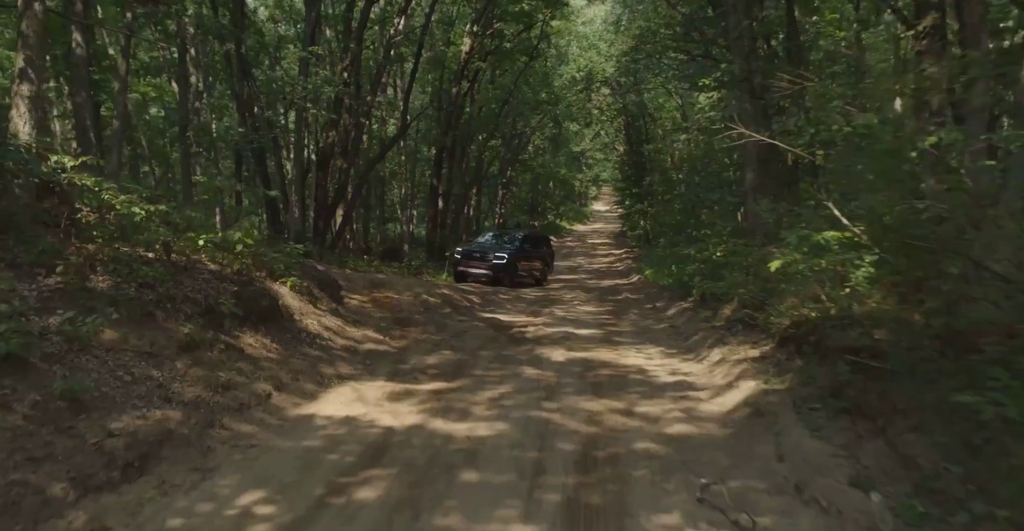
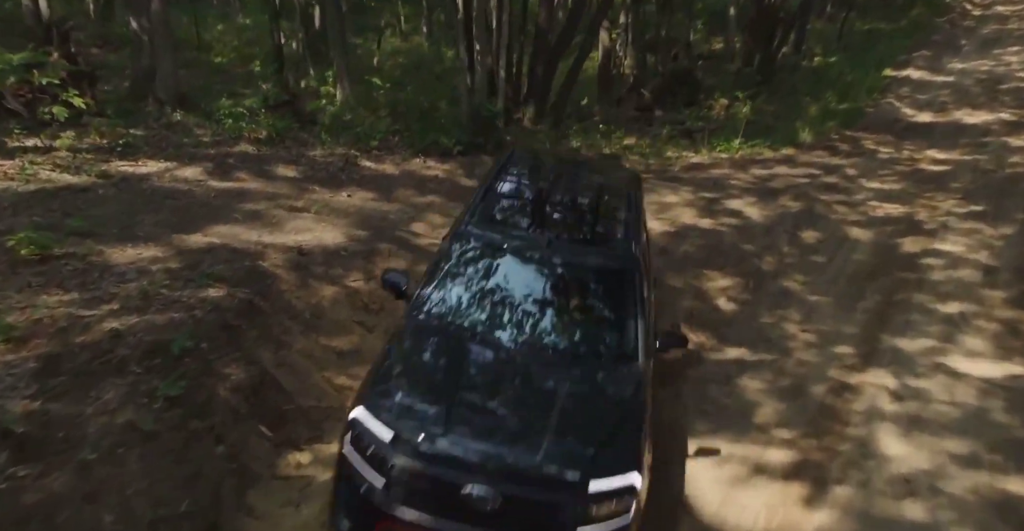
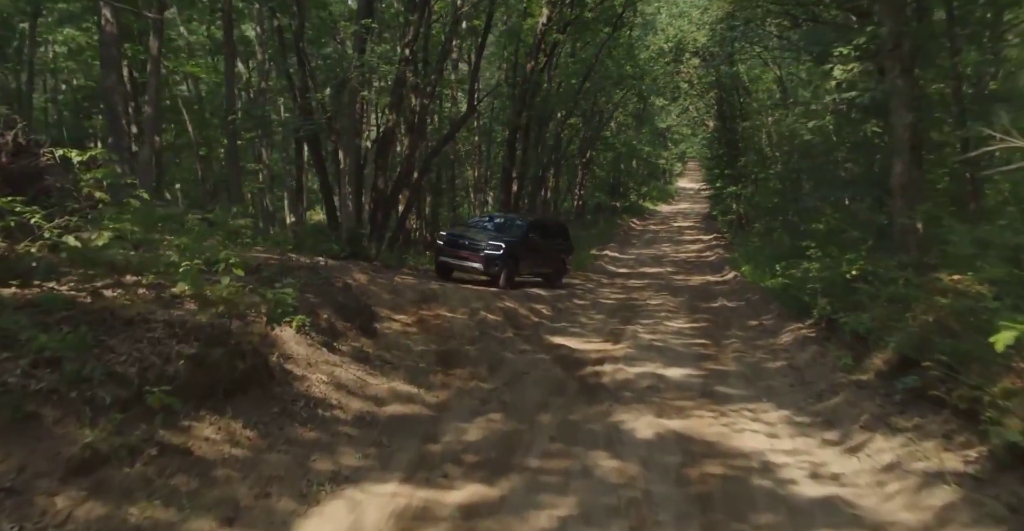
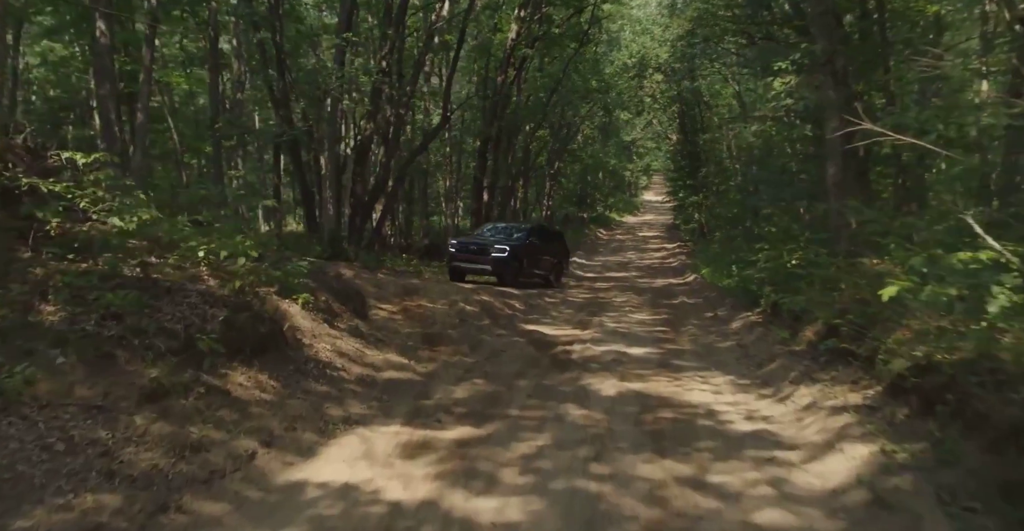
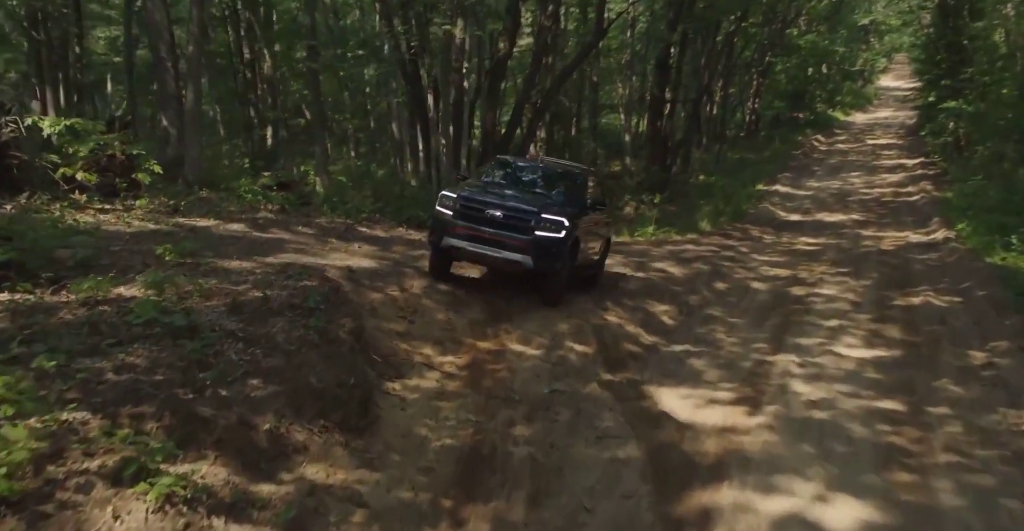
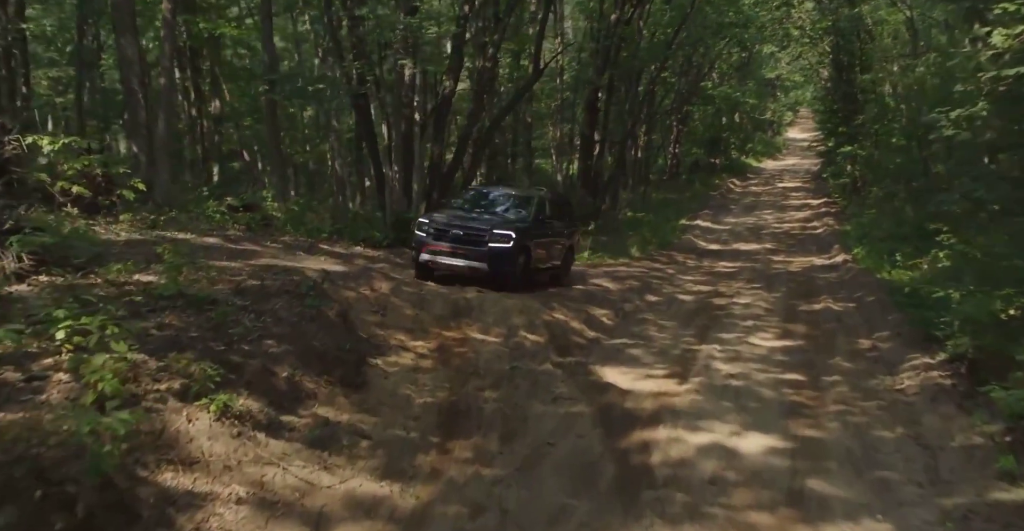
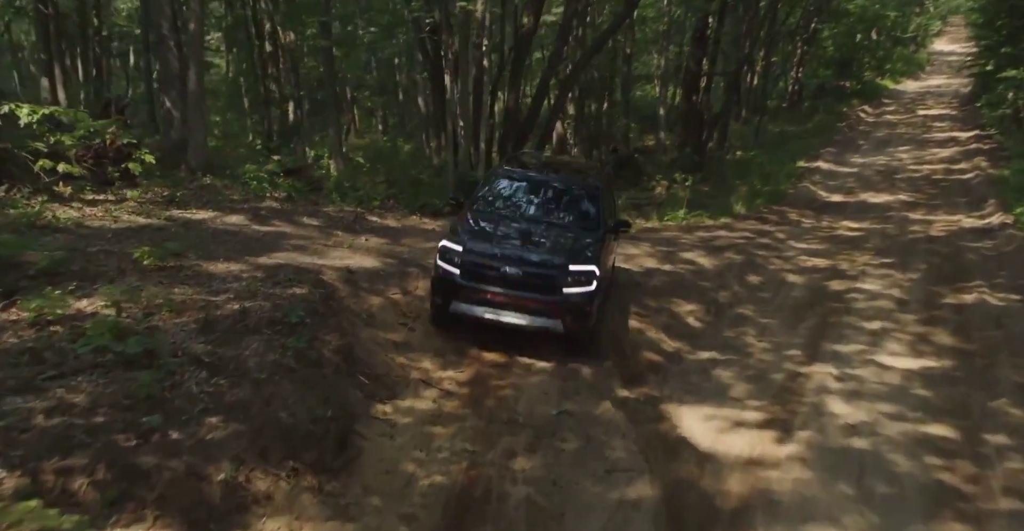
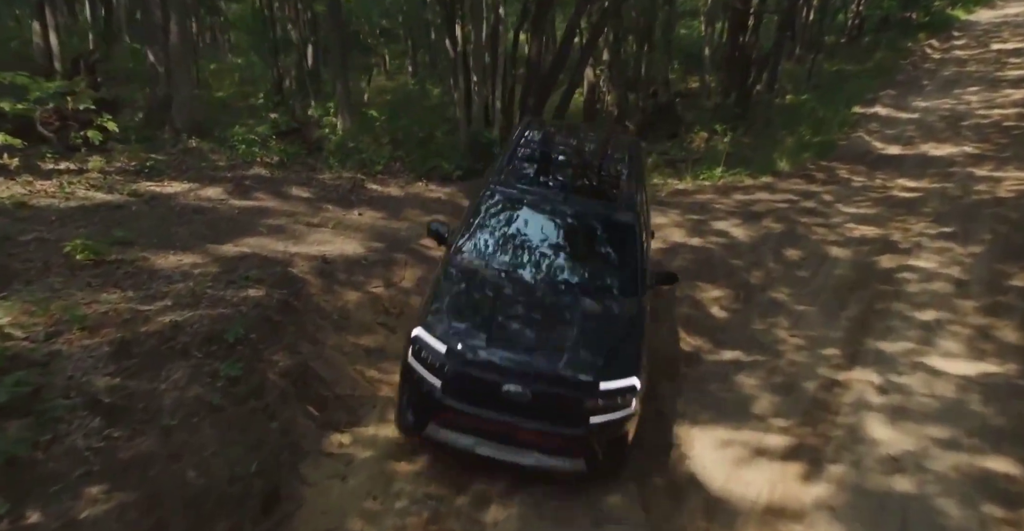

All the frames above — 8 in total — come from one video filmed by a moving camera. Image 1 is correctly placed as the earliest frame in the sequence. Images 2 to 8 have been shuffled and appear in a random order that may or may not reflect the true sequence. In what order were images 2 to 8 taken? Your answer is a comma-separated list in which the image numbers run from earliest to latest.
4, 3, 6, 5, 7, 8, 2
